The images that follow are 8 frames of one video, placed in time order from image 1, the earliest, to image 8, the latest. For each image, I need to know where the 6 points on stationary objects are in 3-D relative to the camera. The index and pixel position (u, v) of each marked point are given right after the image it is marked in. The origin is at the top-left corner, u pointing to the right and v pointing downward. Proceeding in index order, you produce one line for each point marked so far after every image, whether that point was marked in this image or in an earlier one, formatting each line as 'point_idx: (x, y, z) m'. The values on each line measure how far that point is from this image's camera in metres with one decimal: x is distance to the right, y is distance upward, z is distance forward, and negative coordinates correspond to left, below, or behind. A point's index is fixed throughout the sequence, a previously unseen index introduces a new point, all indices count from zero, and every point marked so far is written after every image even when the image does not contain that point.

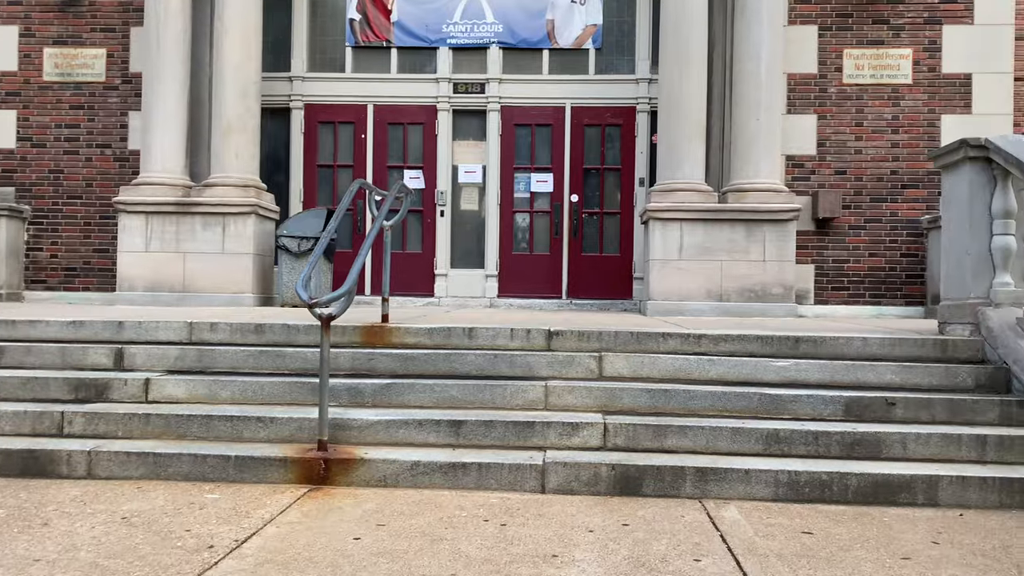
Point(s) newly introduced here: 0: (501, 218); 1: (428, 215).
0: (-0.1, +0.8, +10.1) m
1: (-1.0, +0.8, +10.1) m
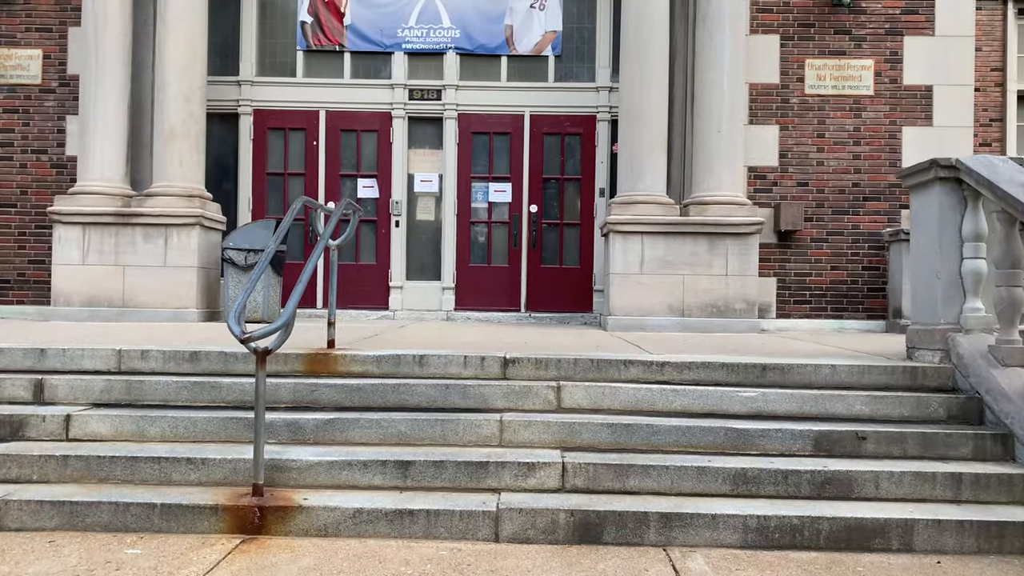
0: (-0.6, +0.7, +9.8) m
1: (-1.5, +0.7, +9.8) m
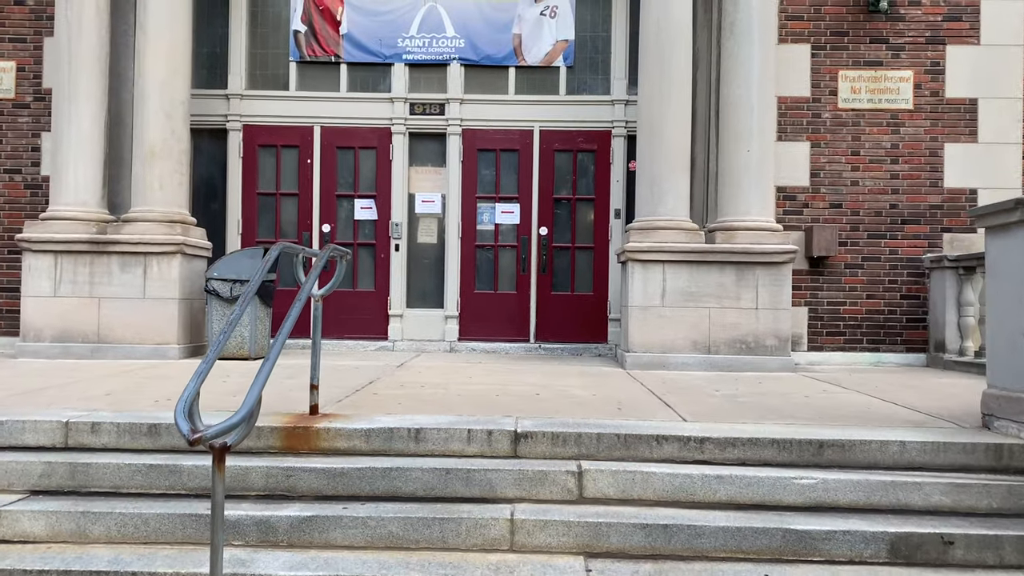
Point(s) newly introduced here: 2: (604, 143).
0: (-0.5, +0.4, +9.1) m
1: (-1.4, +0.4, +9.1) m
2: (+1.0, +1.5, +9.0) m
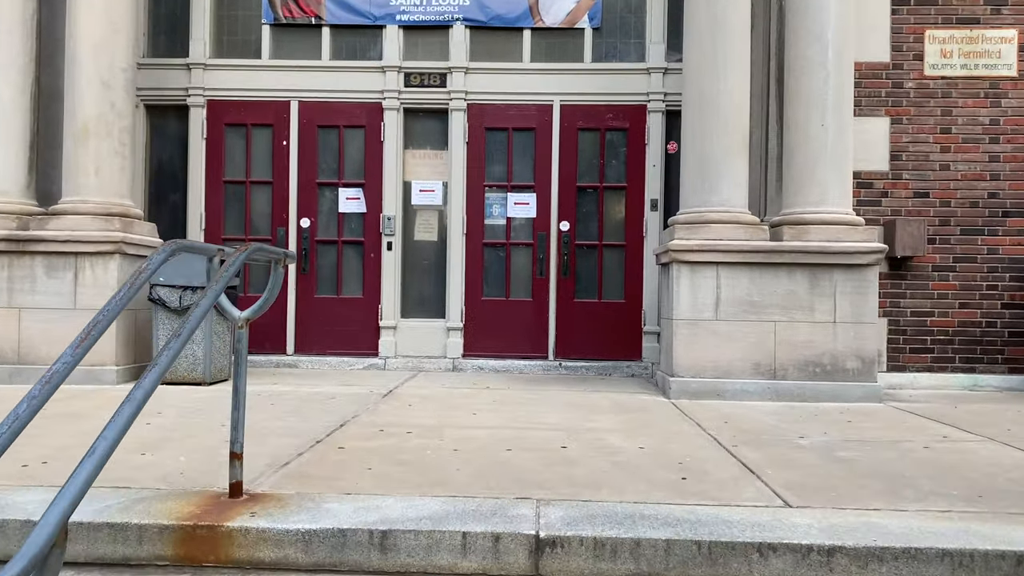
0: (-0.4, +0.3, +7.6) m
1: (-1.2, +0.3, +7.6) m
2: (+1.1, +1.4, +7.5) m
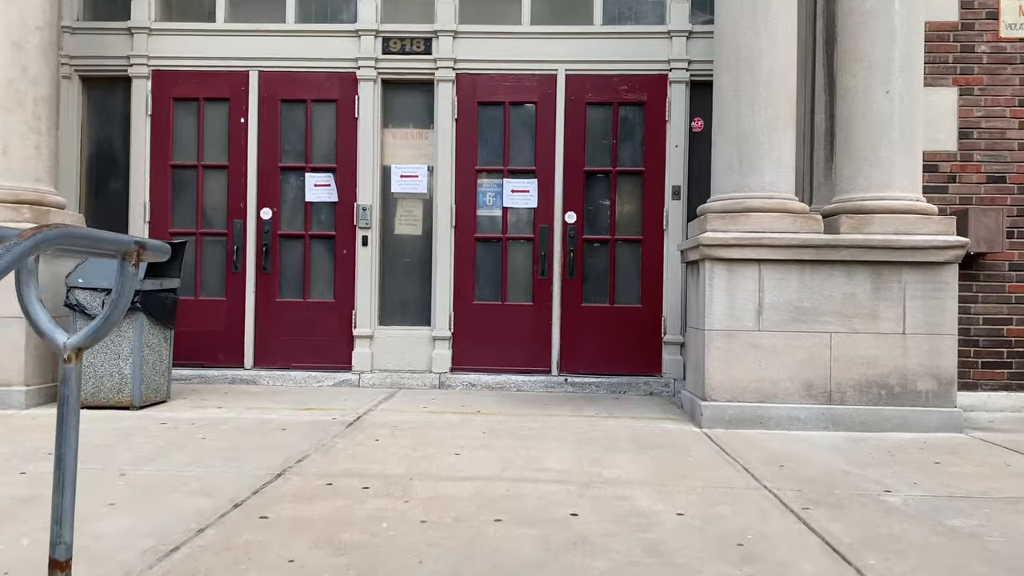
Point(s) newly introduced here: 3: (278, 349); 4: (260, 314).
0: (-0.4, +0.3, +6.5) m
1: (-1.3, +0.3, +6.5) m
2: (+1.1, +1.4, +6.4) m
3: (-1.7, -0.5, +6.5) m
4: (-1.9, -0.2, +6.5) m
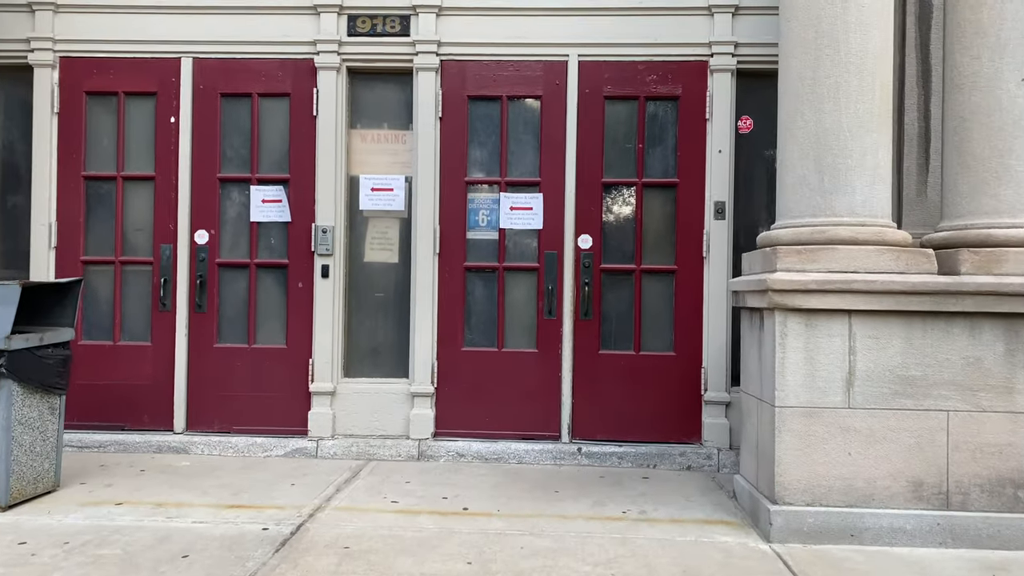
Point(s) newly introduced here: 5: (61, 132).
0: (-0.4, 0.0, +5.1) m
1: (-1.3, +0.1, +5.2) m
2: (+1.1, +1.2, +5.0) m
3: (-1.7, -0.7, +5.2) m
4: (-1.9, -0.5, +5.2) m
5: (-2.7, +0.9, +5.3) m
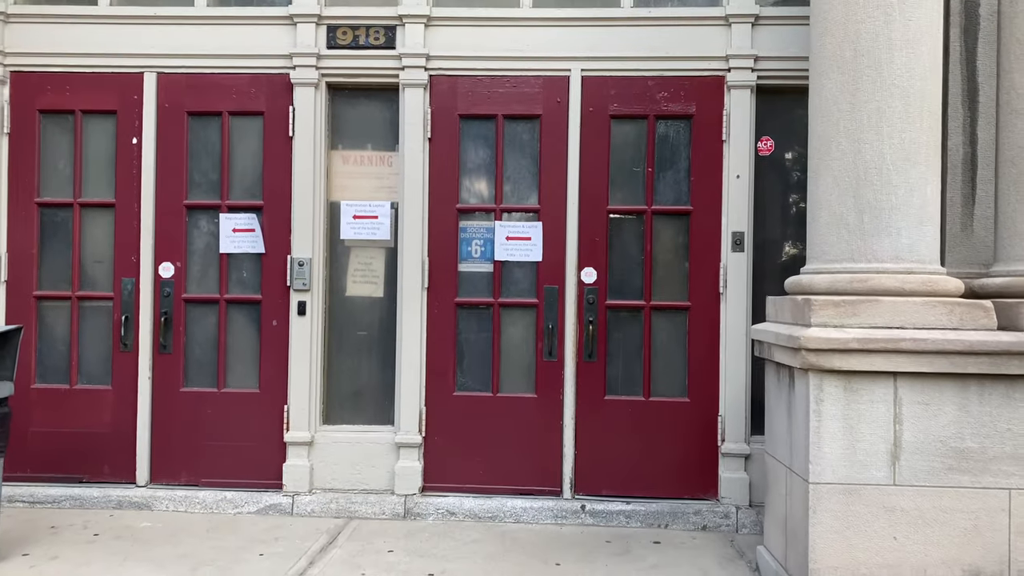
0: (-0.4, -0.2, +4.7) m
1: (-1.3, -0.1, +4.7) m
2: (+1.0, +1.0, +4.6) m
3: (-1.8, -0.9, +4.7) m
4: (-1.9, -0.7, +4.7) m
5: (-2.7, +0.7, +4.8) m
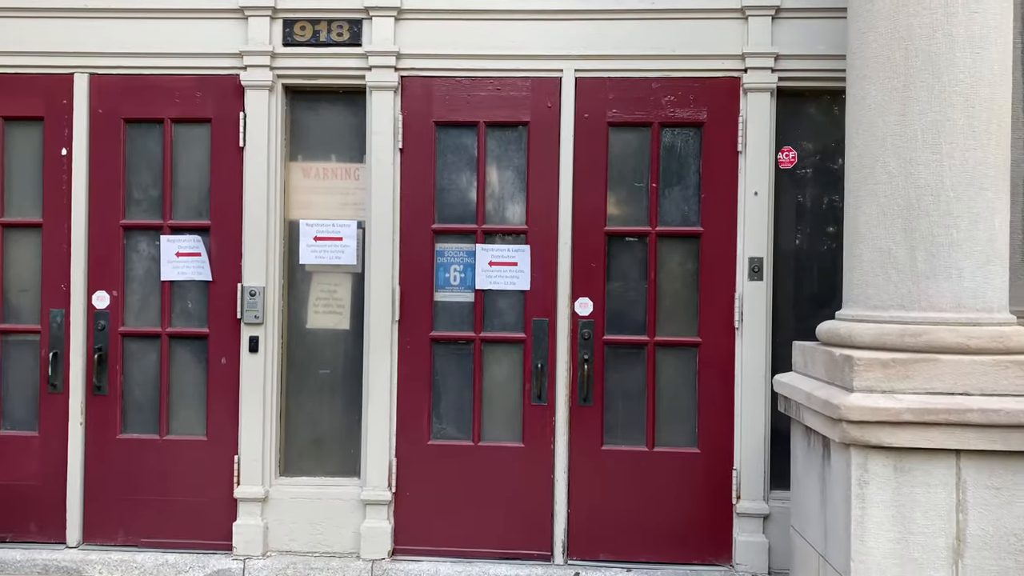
0: (-0.5, -0.3, +4.1) m
1: (-1.4, -0.3, +4.1) m
2: (+1.0, +0.8, +4.0) m
3: (-1.8, -1.1, +4.1) m
4: (-2.0, -0.8, +4.1) m
5: (-2.8, +0.6, +4.2) m
